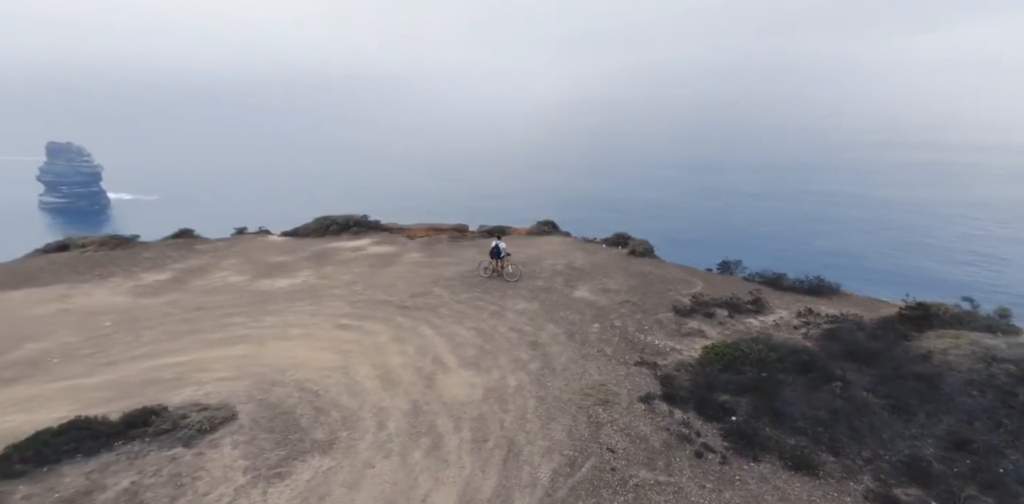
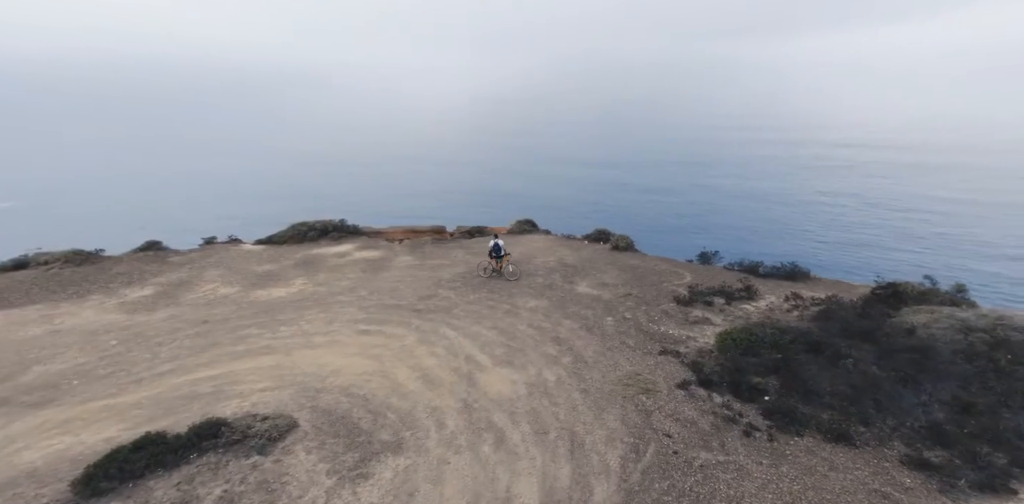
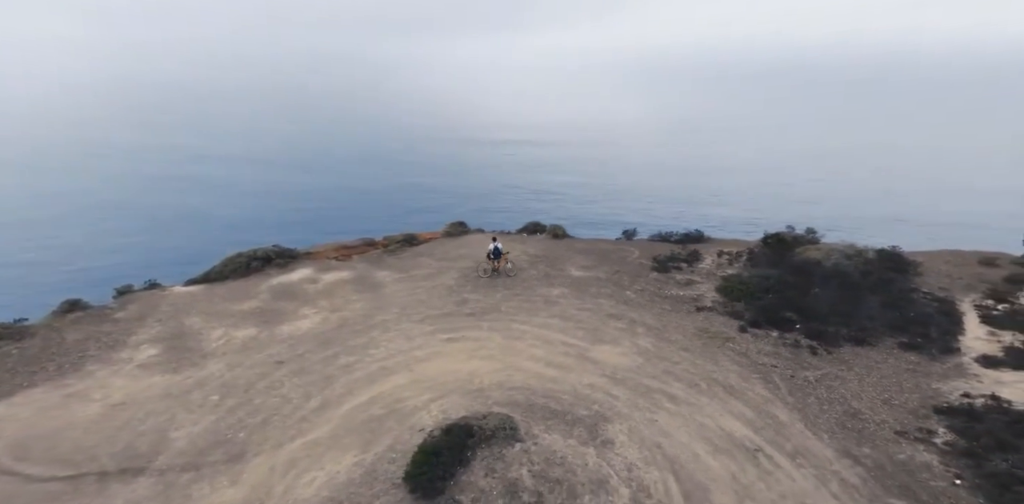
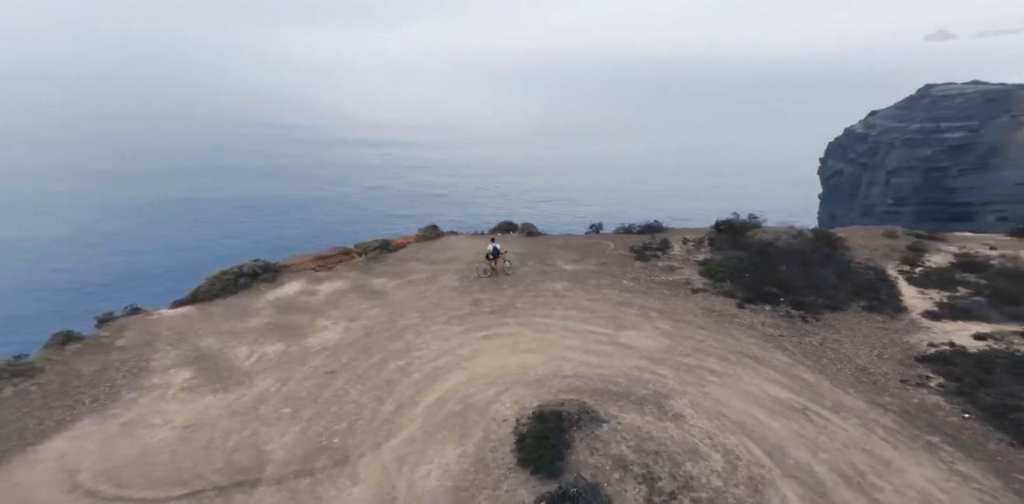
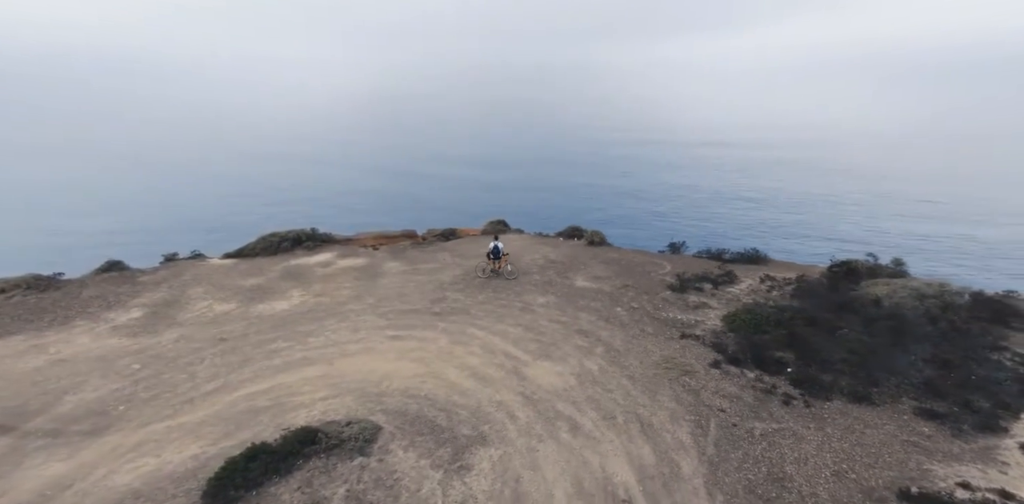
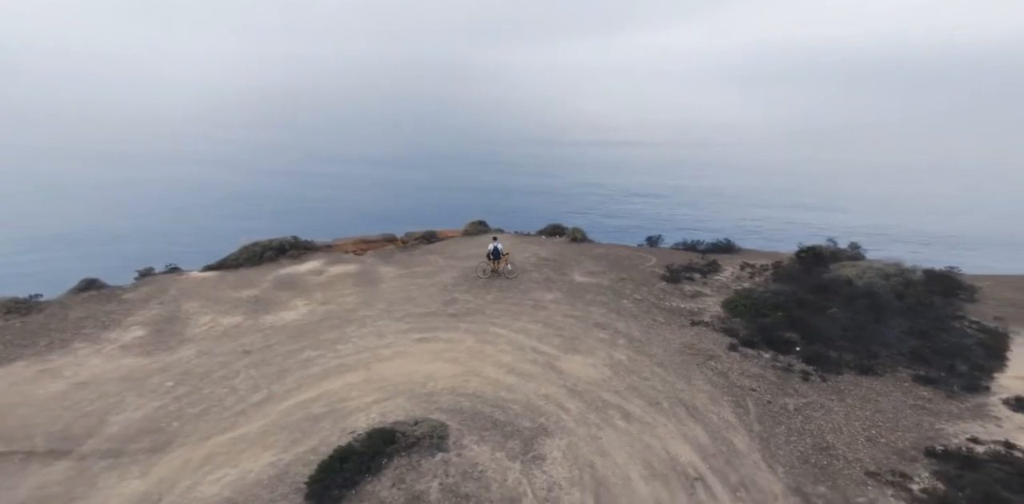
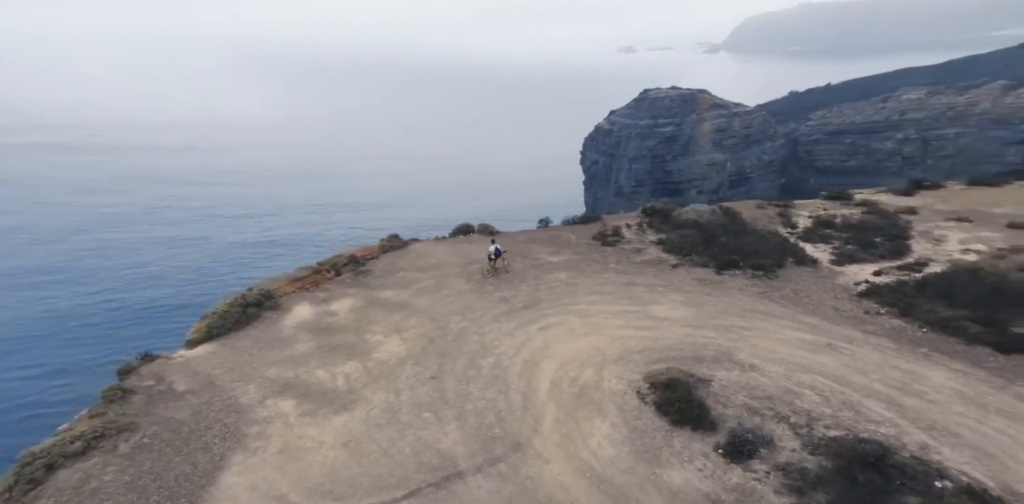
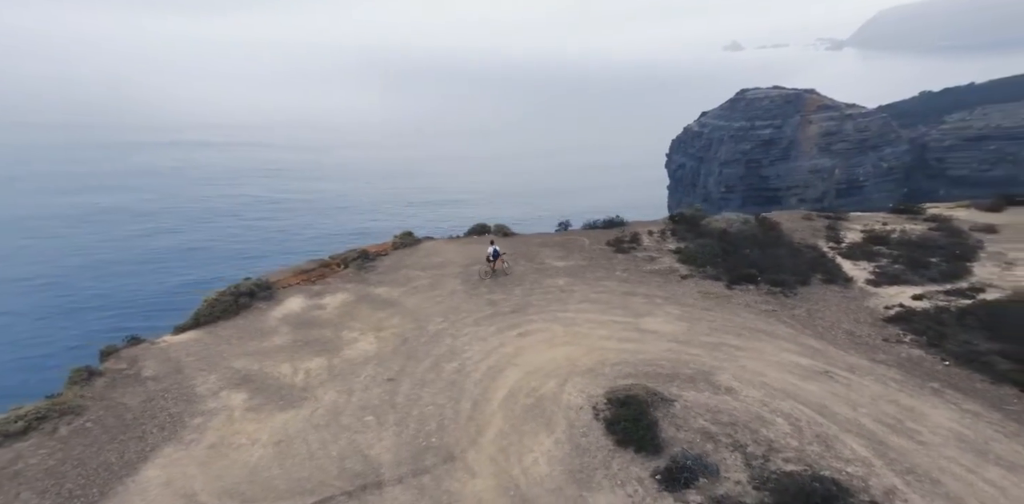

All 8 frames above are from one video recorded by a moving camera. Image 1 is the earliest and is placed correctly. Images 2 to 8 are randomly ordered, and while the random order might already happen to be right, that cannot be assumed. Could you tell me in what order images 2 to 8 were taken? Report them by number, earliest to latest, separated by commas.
2, 5, 6, 3, 4, 8, 7
